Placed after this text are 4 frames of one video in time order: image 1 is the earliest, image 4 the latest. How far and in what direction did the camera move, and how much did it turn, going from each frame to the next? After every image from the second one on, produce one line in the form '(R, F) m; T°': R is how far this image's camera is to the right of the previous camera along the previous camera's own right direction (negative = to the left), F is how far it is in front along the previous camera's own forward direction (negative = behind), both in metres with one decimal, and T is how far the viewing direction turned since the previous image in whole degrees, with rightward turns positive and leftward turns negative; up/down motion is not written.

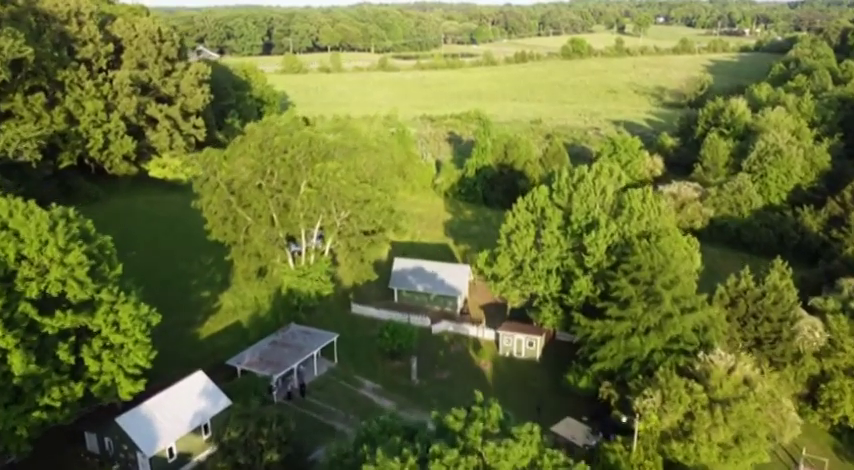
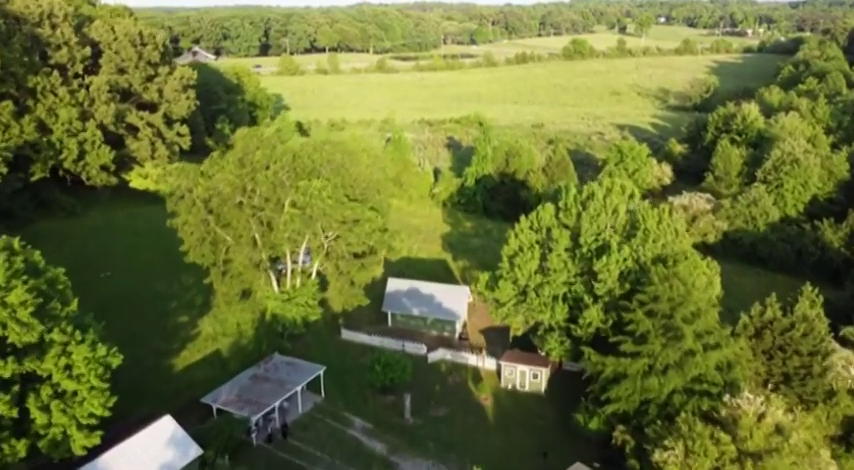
(+0.2, +3.0) m; 0°
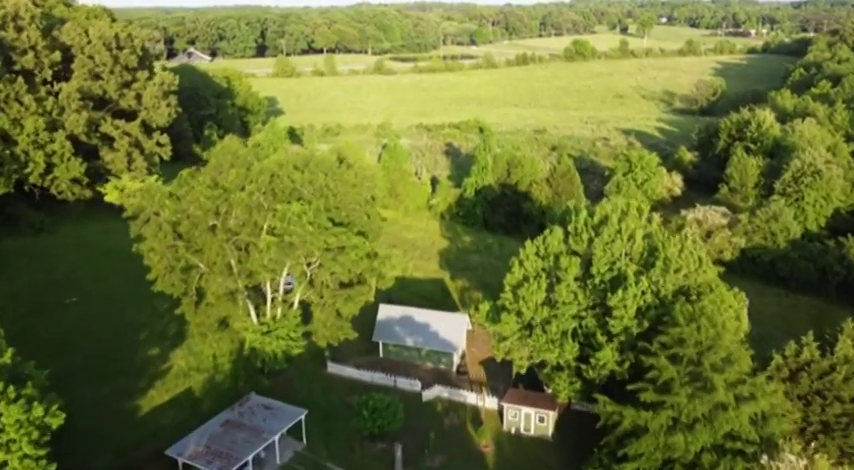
(+0.2, +3.4) m; 0°
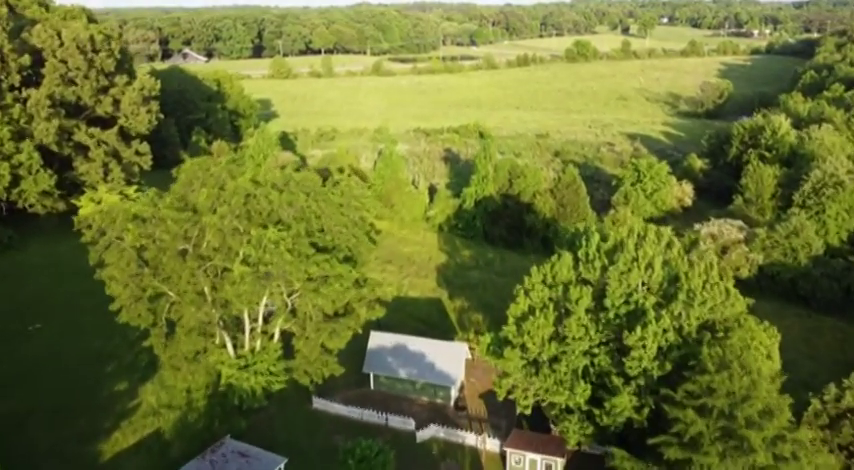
(+0.2, +3.1) m; 0°
